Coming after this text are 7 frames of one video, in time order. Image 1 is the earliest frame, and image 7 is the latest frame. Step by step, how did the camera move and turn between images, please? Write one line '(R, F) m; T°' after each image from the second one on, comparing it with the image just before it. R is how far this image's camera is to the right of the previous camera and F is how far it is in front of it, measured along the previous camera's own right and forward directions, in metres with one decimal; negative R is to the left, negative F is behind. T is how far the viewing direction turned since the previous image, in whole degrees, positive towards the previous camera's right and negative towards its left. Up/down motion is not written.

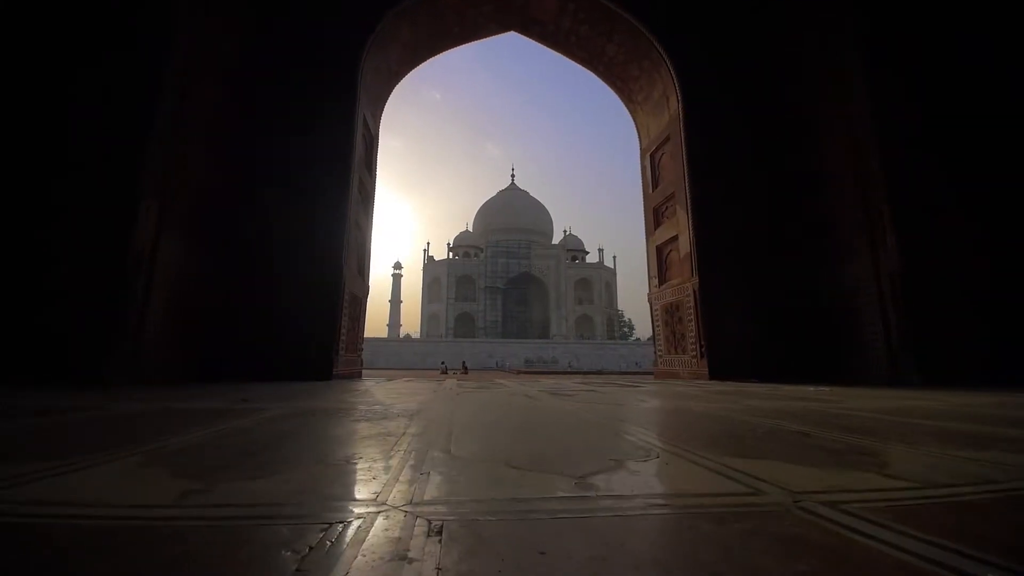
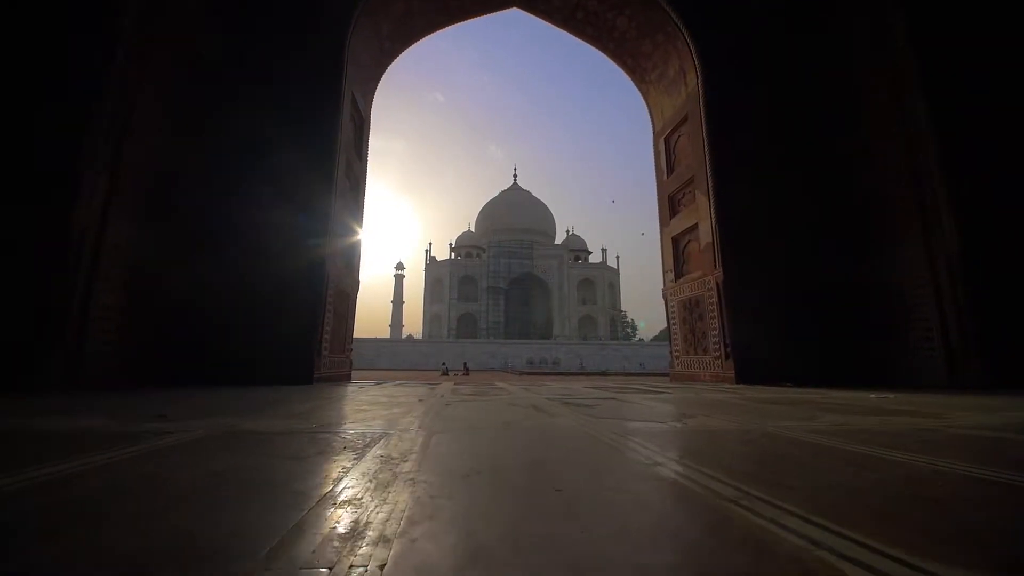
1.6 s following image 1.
(0.0, +0.5) m; 0°
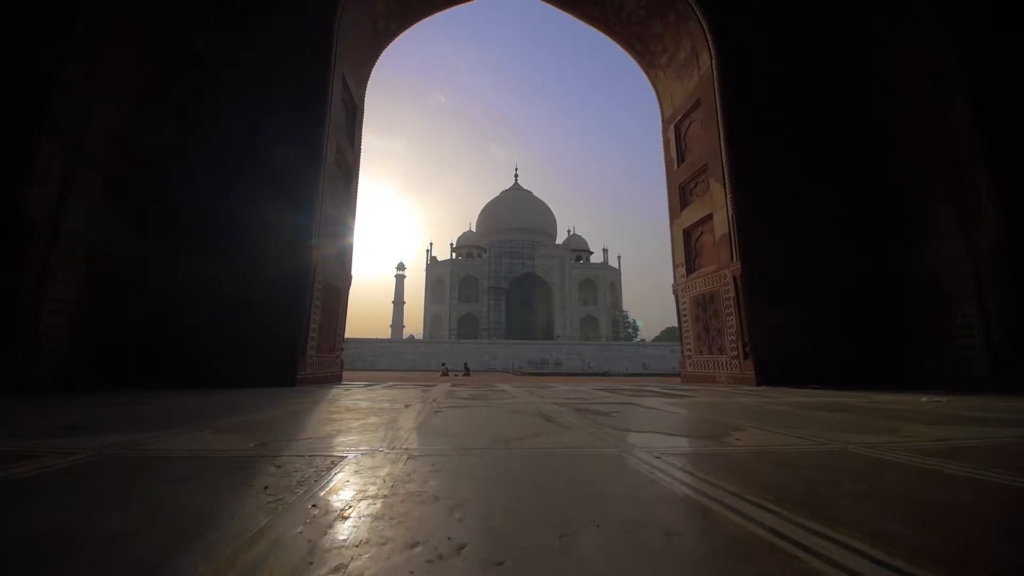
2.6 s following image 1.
(0.0, +0.3) m; 0°
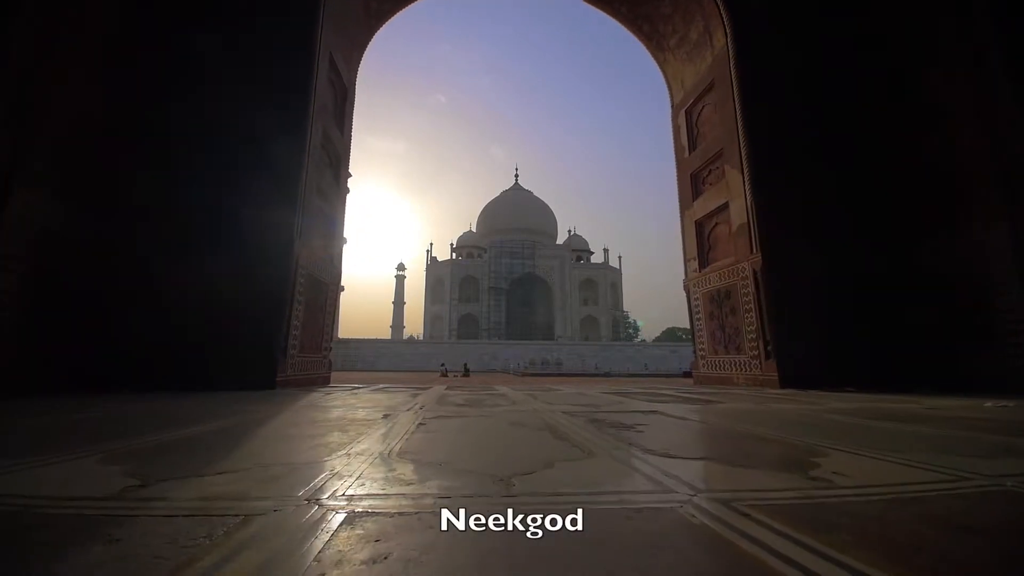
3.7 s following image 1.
(0.0, +0.3) m; 0°
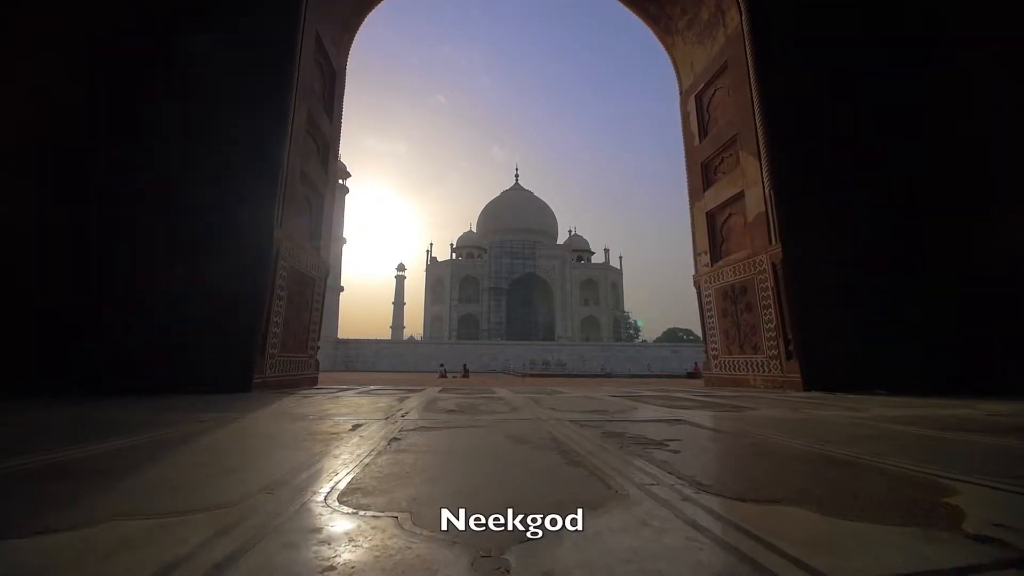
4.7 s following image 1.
(0.0, +0.3) m; 0°
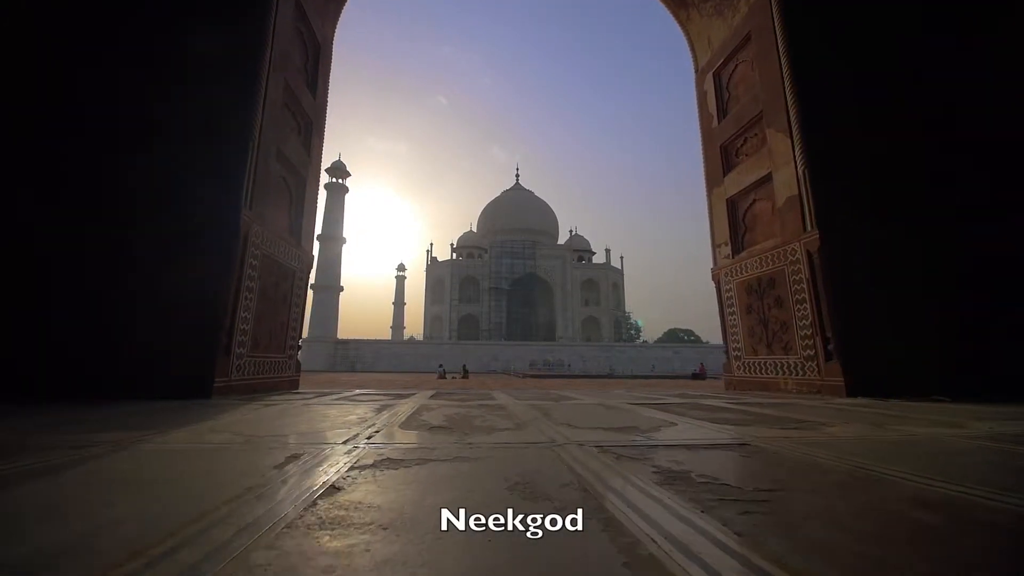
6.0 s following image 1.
(0.0, +0.4) m; 0°
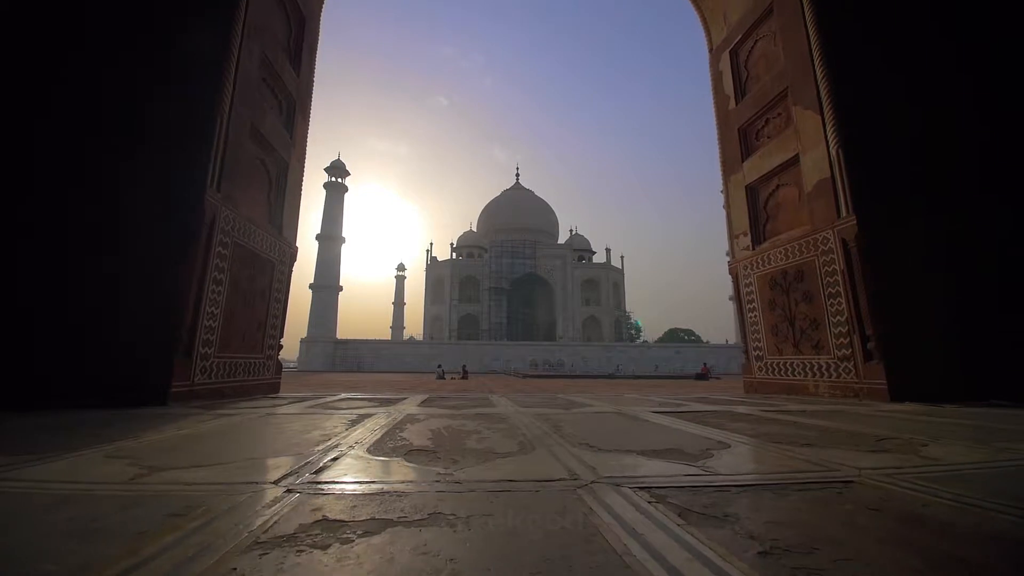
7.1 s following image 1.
(0.0, +0.3) m; 0°
